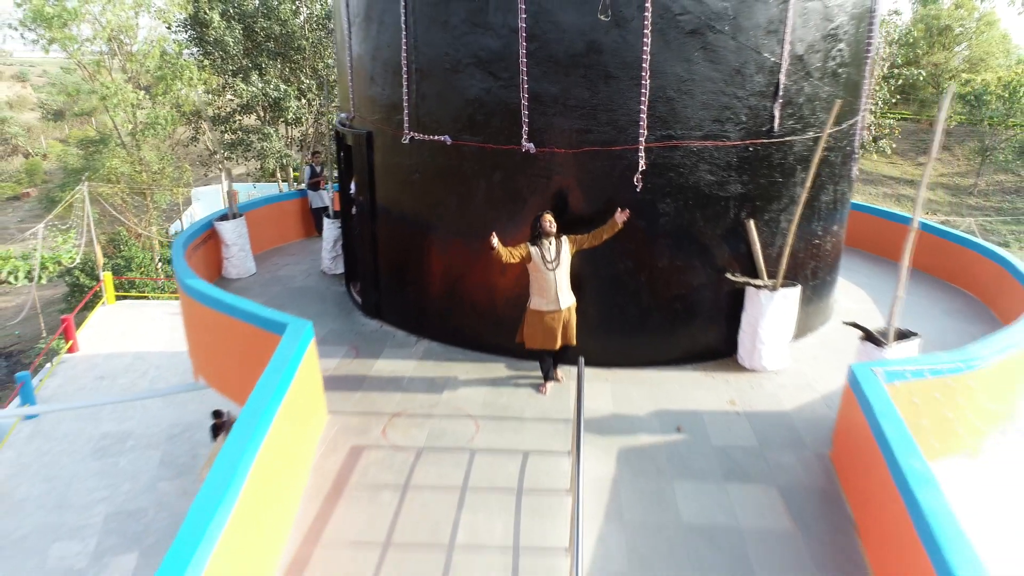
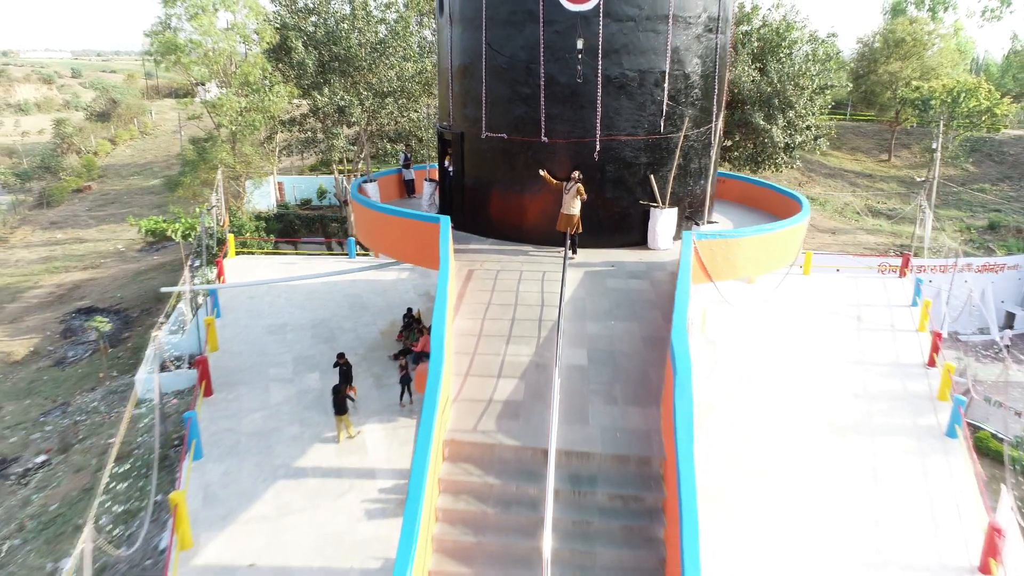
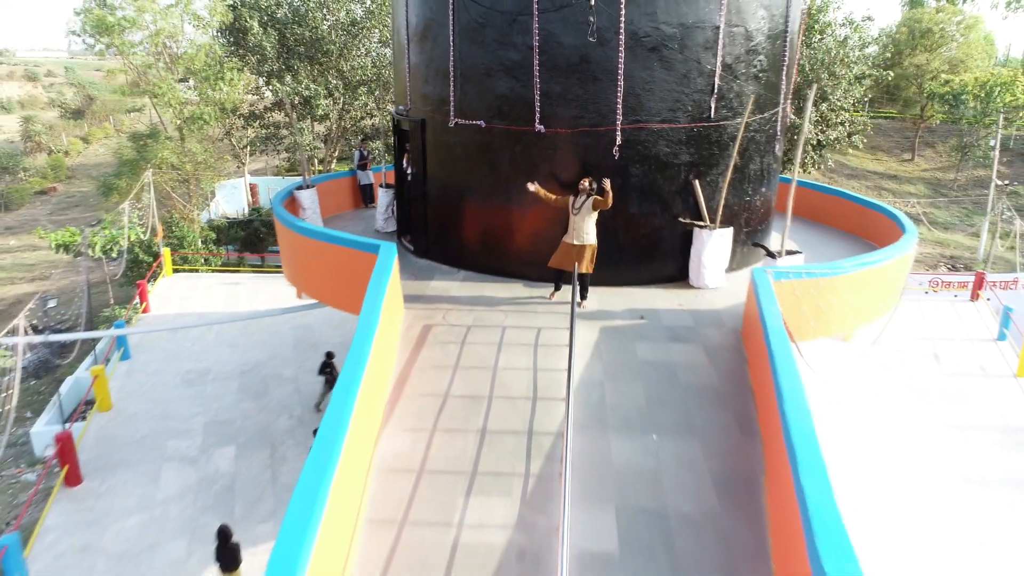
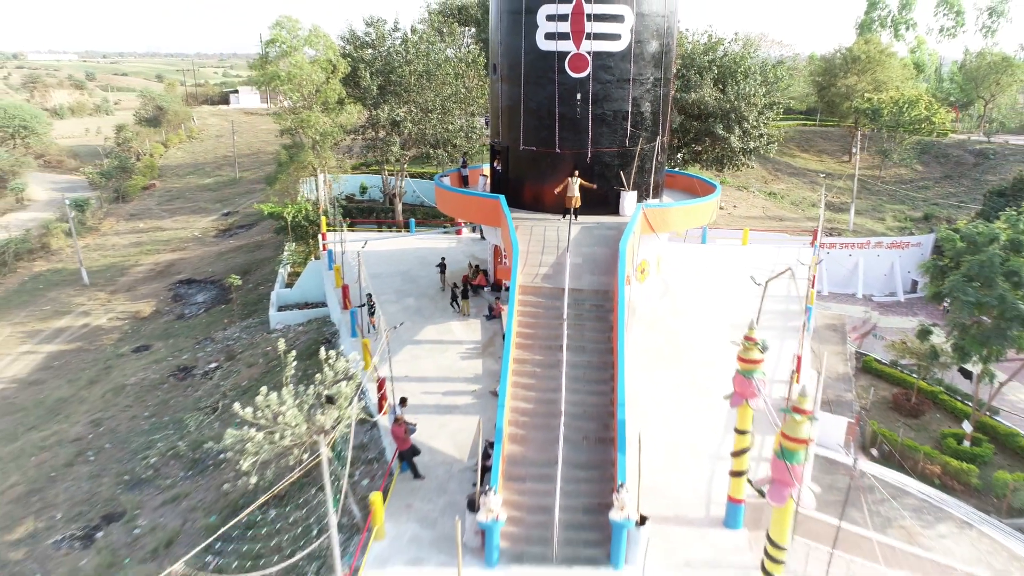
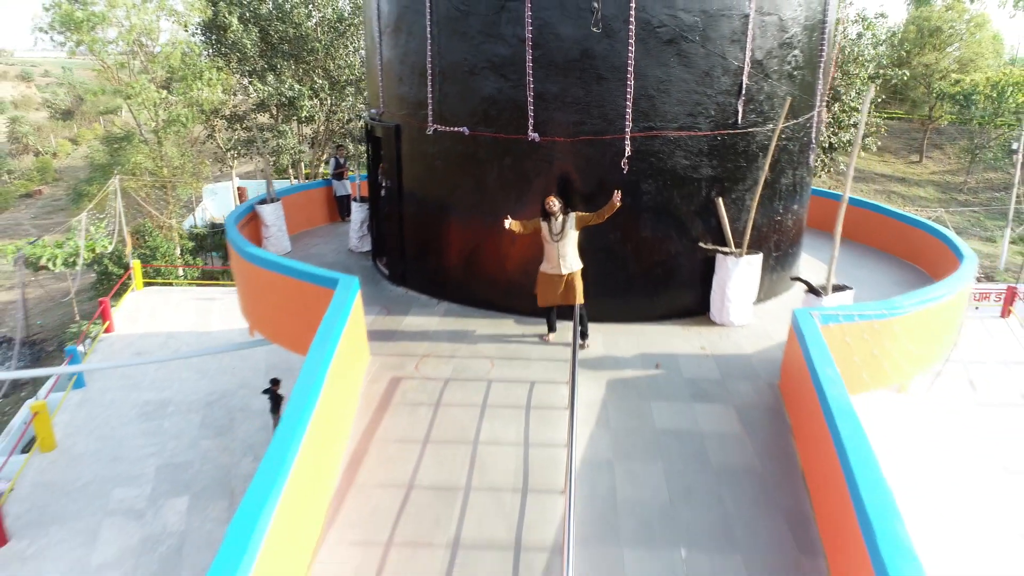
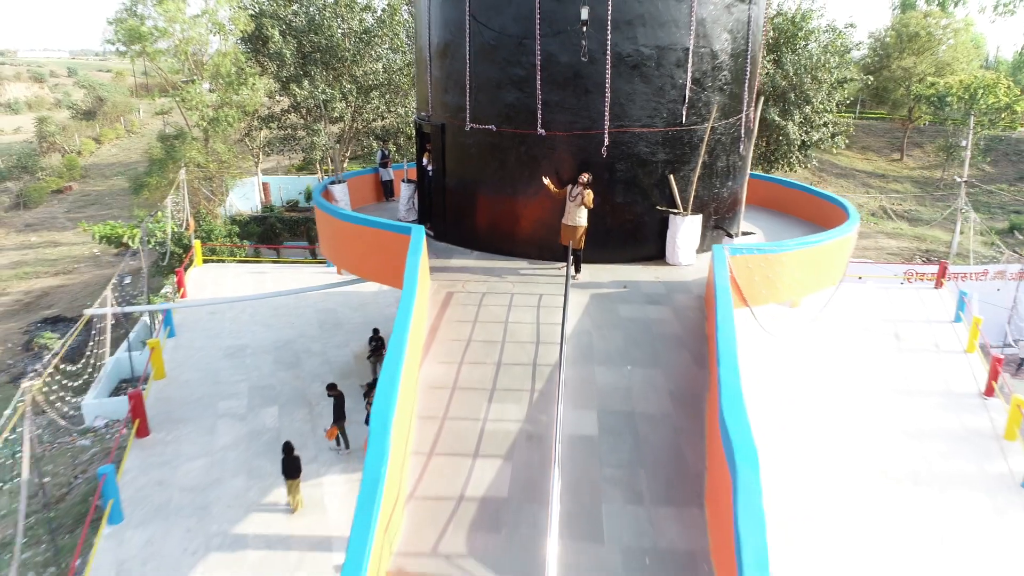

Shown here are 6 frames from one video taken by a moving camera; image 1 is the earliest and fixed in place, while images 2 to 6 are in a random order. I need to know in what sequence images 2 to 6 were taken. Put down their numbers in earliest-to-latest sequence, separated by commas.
5, 3, 6, 2, 4
